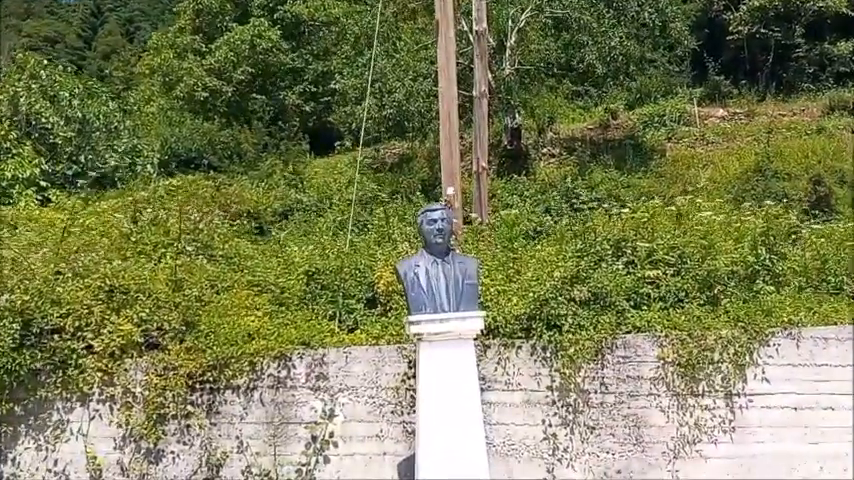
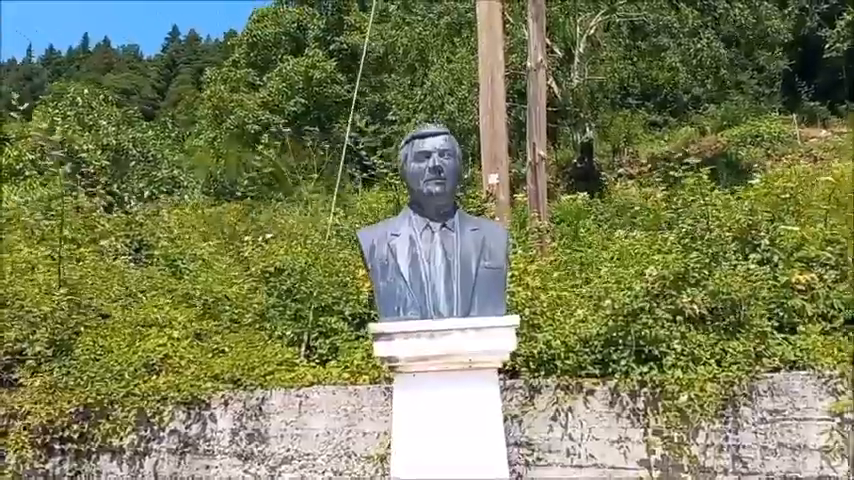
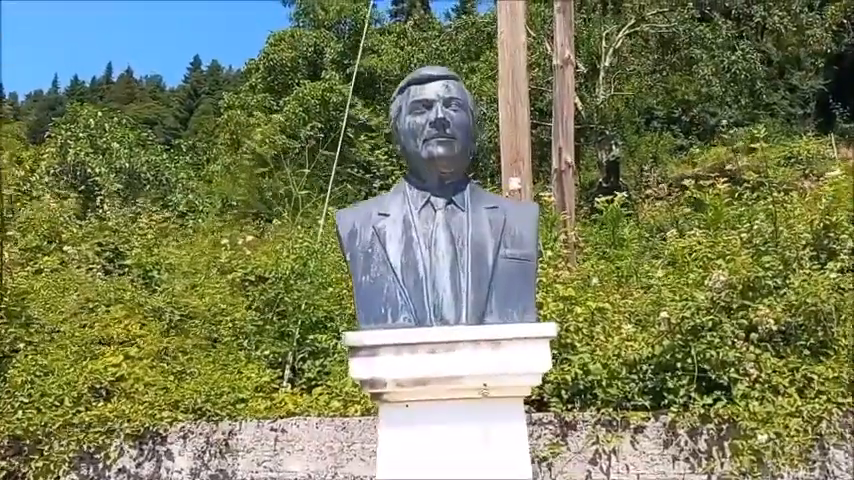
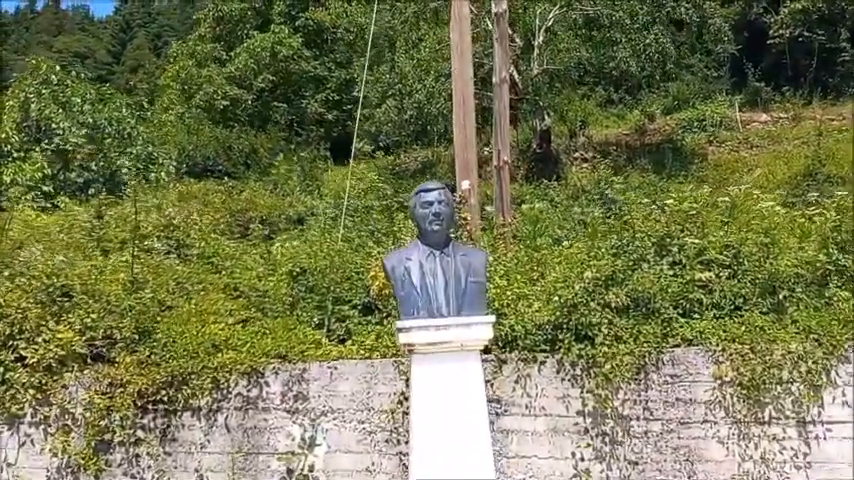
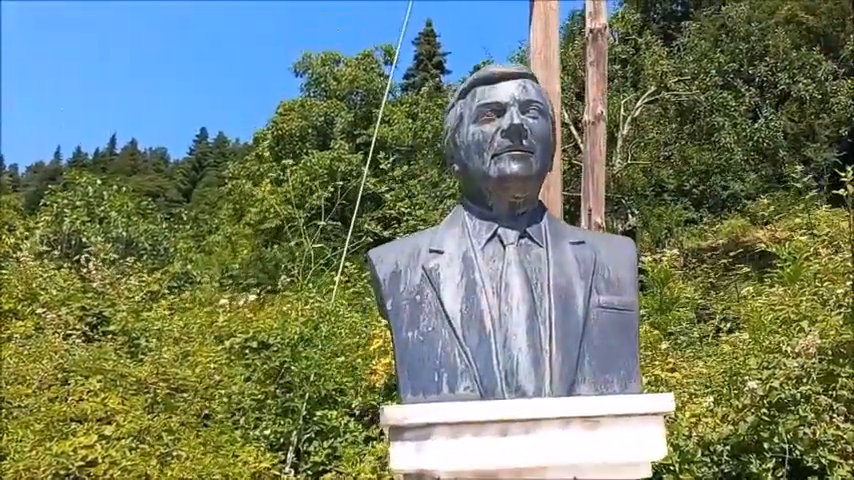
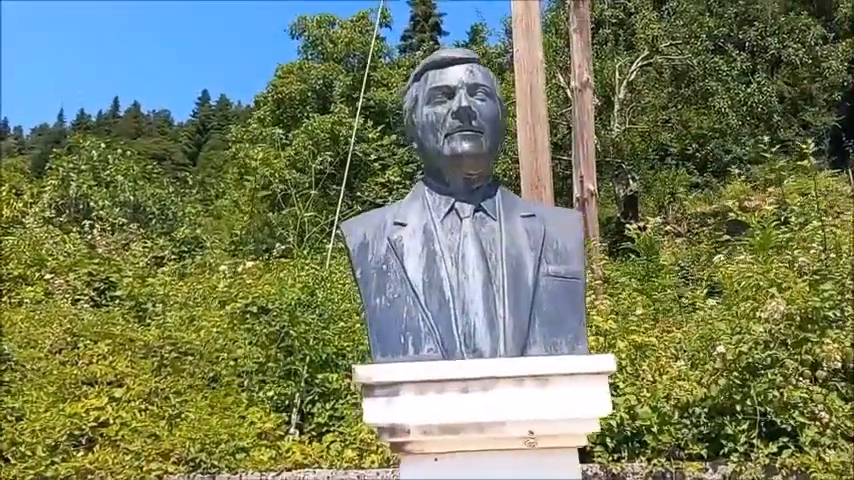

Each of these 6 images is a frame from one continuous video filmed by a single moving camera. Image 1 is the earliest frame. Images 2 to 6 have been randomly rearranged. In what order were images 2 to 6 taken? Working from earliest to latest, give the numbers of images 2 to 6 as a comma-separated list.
4, 2, 3, 6, 5
